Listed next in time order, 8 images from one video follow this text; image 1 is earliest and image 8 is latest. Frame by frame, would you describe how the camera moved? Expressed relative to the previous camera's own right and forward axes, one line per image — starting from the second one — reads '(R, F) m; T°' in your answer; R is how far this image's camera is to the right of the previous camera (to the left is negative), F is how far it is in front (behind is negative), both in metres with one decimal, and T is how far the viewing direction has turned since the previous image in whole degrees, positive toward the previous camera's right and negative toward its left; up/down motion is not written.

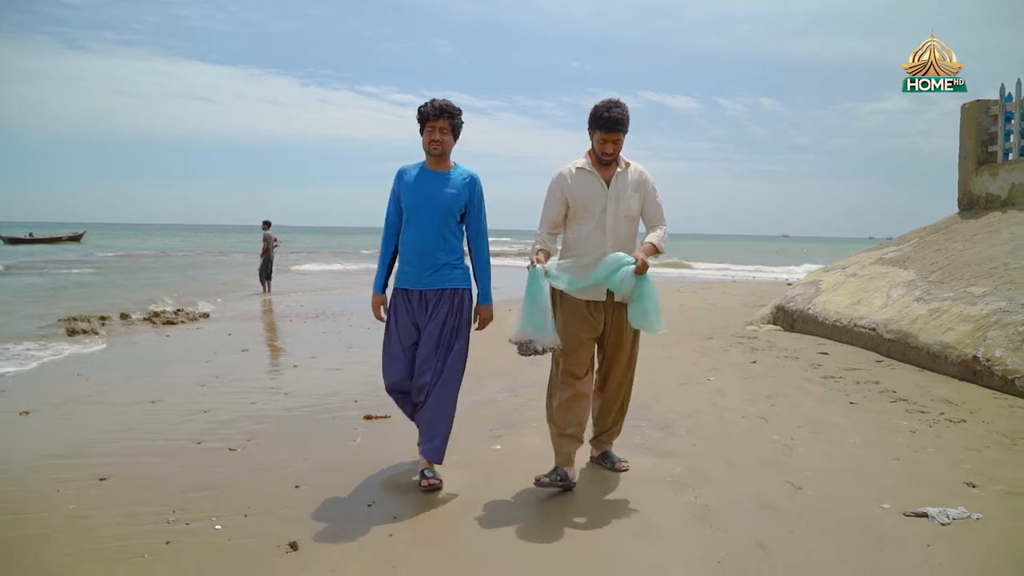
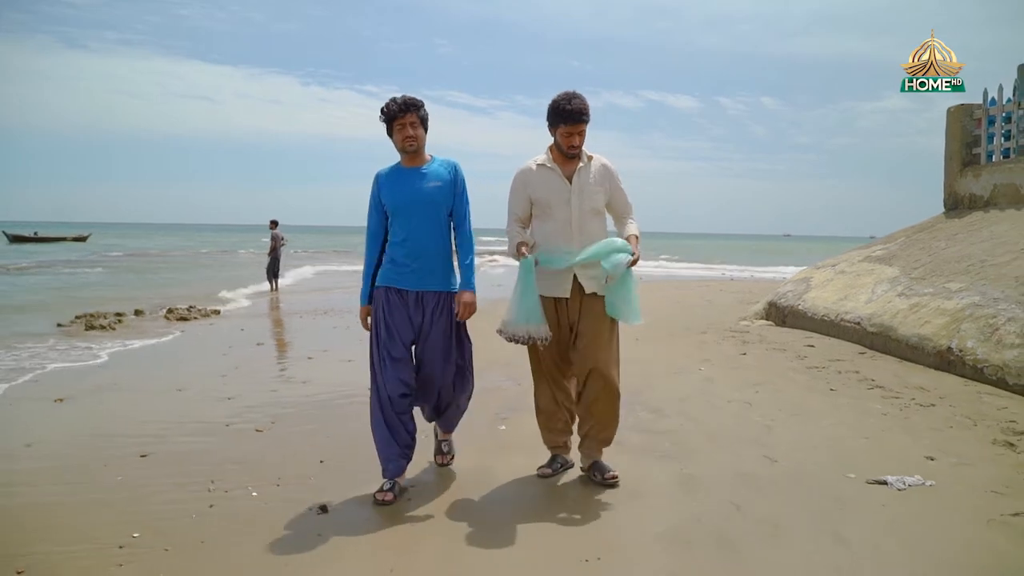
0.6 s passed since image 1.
(0.0, -0.3) m; 0°
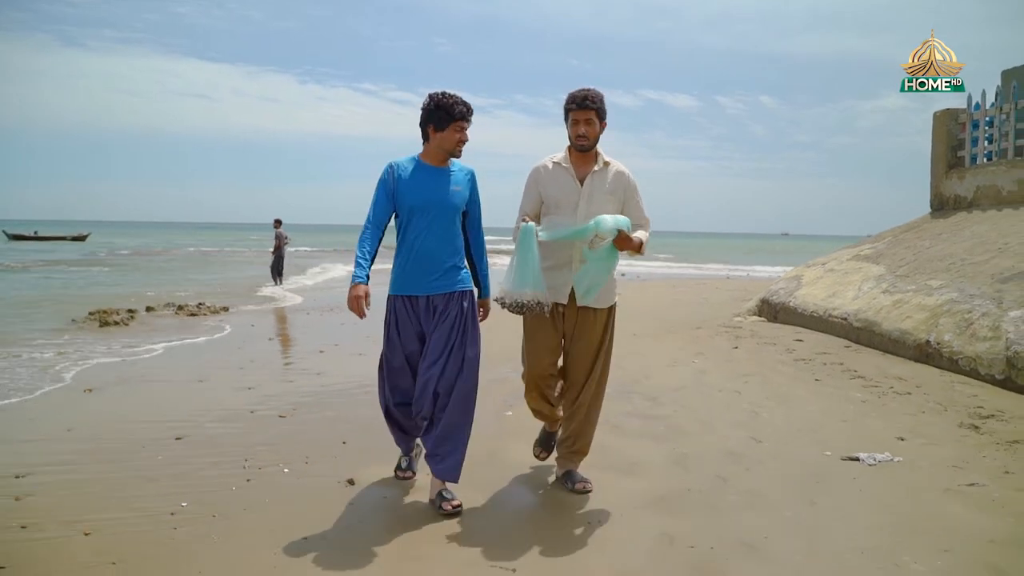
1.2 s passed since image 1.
(-0.1, -0.3) m; 0°
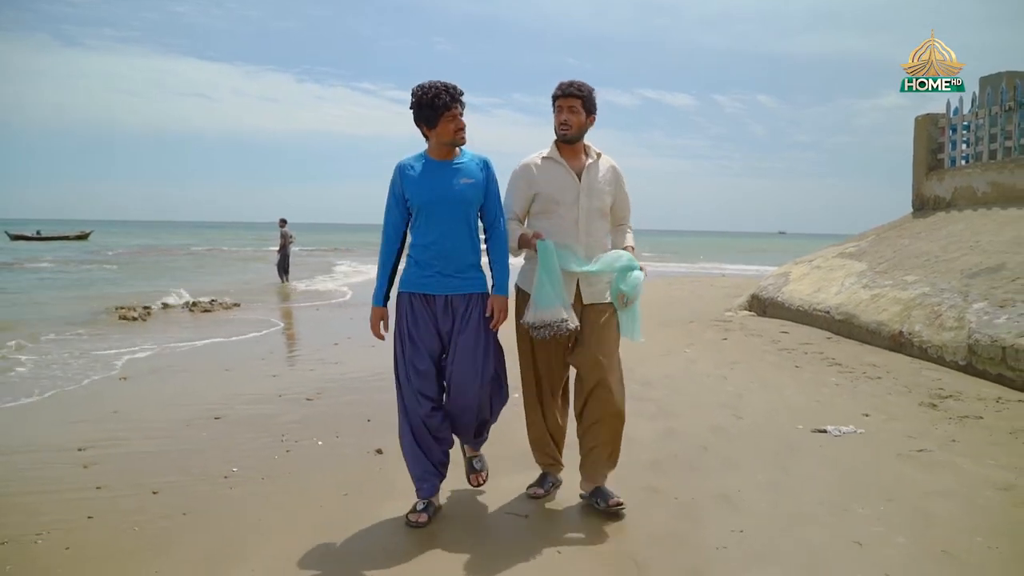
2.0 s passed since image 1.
(-0.1, -0.4) m; 0°
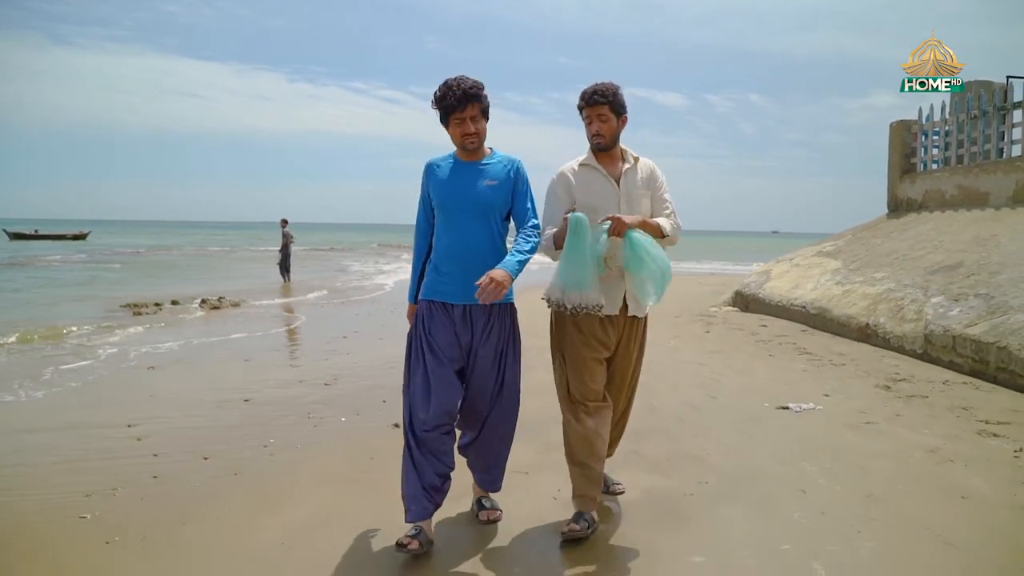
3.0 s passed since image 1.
(0.0, -0.5) m; +1°
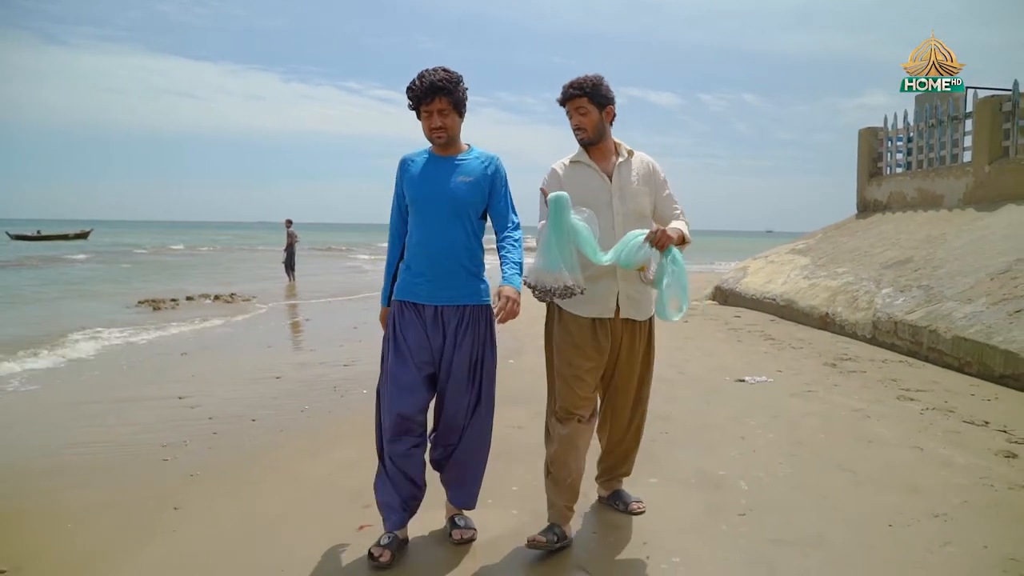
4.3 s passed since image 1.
(0.0, -0.7) m; 0°
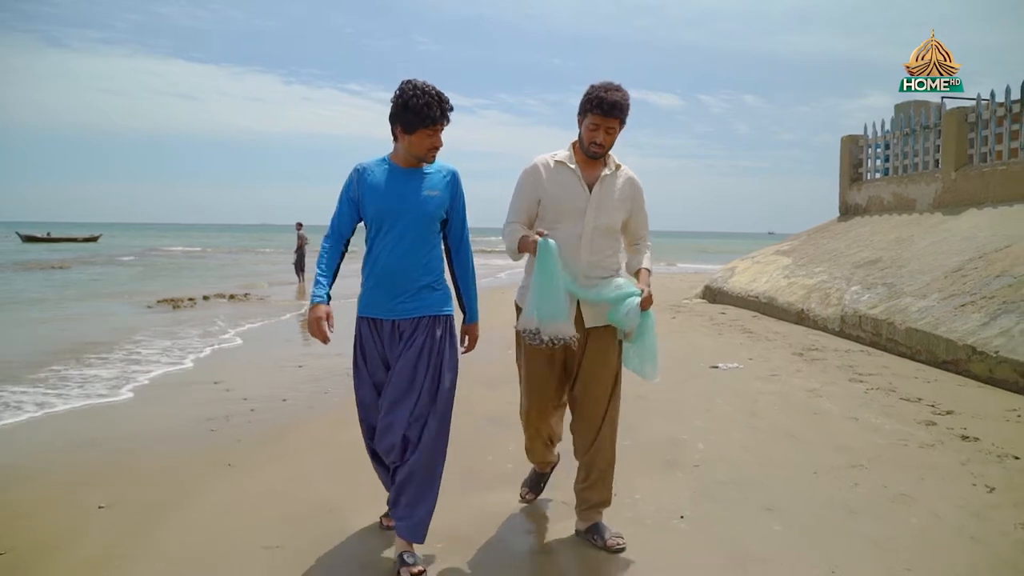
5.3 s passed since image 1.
(0.0, -0.7) m; 0°
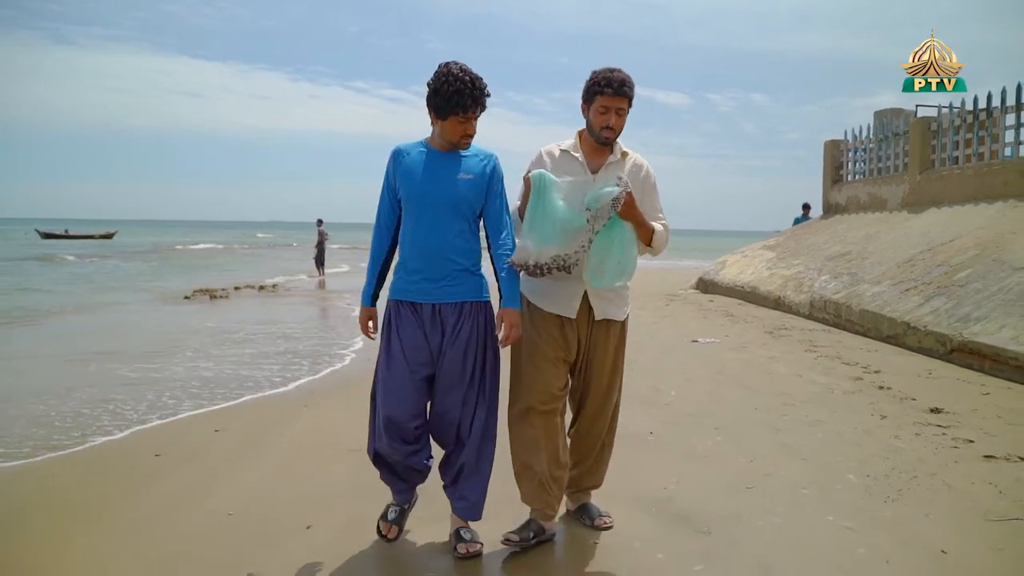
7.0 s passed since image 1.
(-0.1, -1.1) m; 0°
